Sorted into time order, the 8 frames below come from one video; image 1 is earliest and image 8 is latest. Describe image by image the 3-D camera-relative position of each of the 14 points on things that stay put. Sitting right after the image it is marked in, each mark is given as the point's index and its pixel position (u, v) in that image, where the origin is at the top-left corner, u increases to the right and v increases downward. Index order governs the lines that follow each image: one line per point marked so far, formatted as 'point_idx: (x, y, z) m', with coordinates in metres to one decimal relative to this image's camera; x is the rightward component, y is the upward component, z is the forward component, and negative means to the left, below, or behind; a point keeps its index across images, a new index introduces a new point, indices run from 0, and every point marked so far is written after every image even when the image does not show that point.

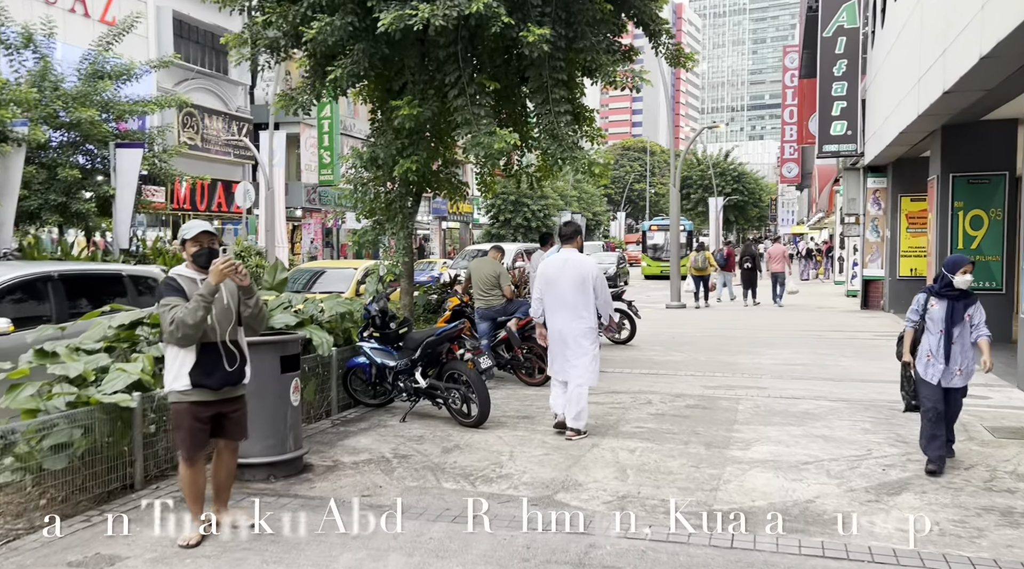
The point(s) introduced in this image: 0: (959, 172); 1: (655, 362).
0: (+7.2, +1.8, +13.7) m
1: (+1.9, -1.0, +11.3) m
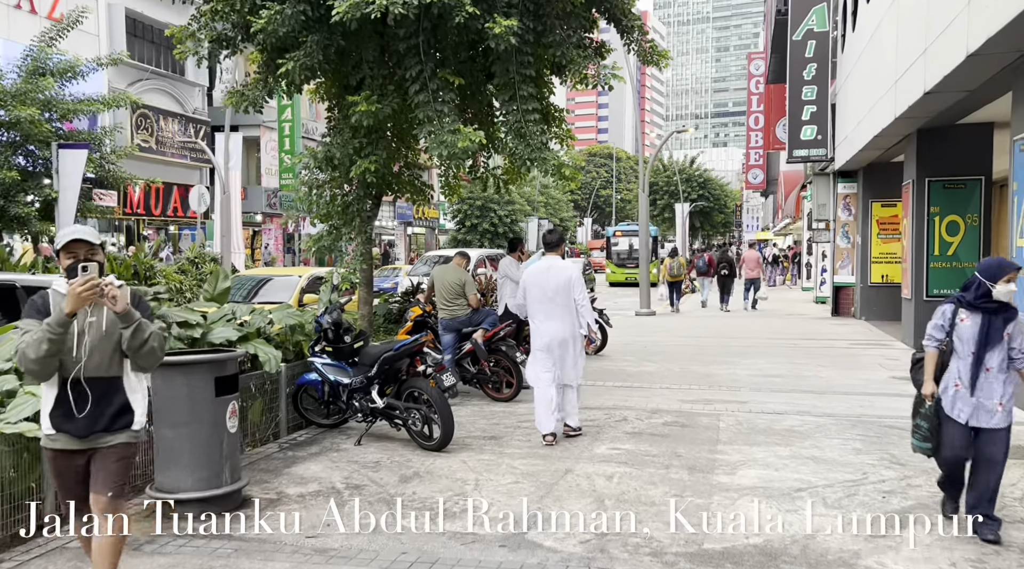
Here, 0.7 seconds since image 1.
0: (+6.7, +1.7, +13.5) m
1: (+1.5, -1.1, +10.8) m
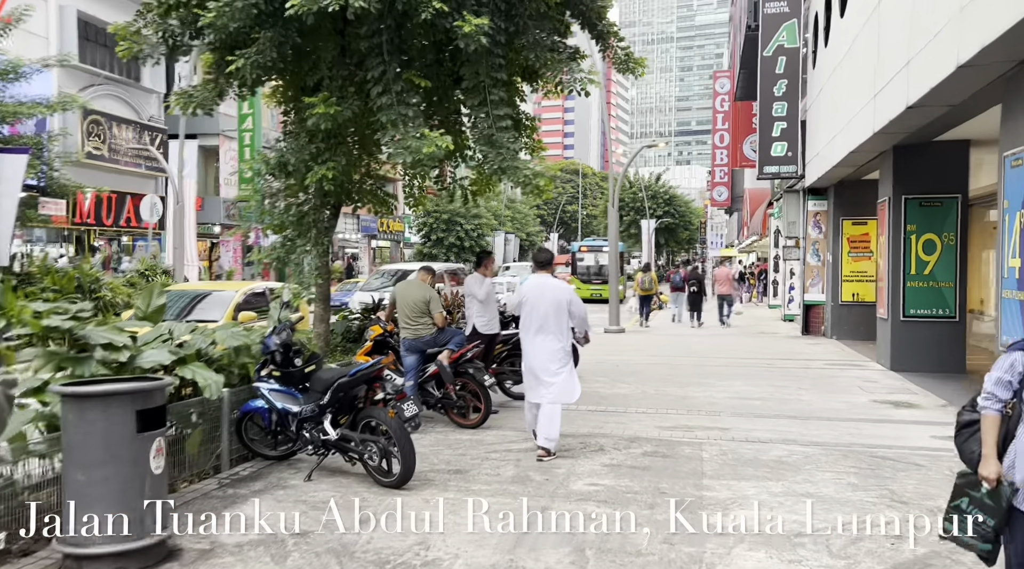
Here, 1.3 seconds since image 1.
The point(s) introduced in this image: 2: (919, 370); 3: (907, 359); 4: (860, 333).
0: (+6.2, +1.4, +13.2) m
1: (+1.1, -1.4, +10.3) m
2: (+6.3, -1.4, +13.2) m
3: (+6.2, -1.2, +13.2) m
4: (+7.8, -1.1, +19.0) m
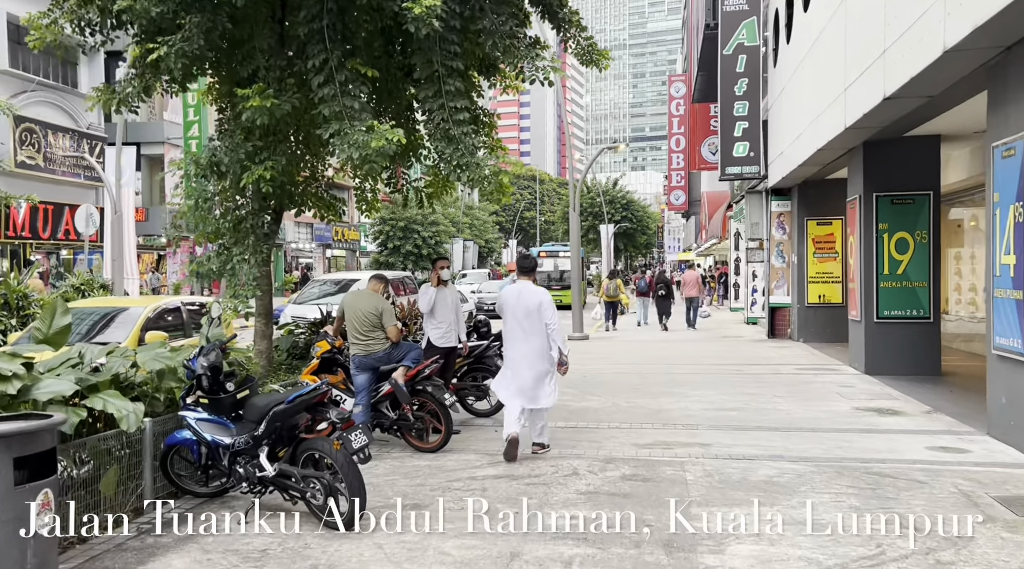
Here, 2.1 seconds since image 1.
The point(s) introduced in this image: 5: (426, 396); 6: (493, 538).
0: (+5.6, +1.4, +12.8) m
1: (+0.6, -1.4, +9.6) m
2: (+5.8, -1.4, +12.8) m
3: (+5.6, -1.2, +12.8) m
4: (+6.9, -1.1, +18.7) m
5: (-0.7, -1.0, +7.3) m
6: (-0.1, -1.5, +5.0) m
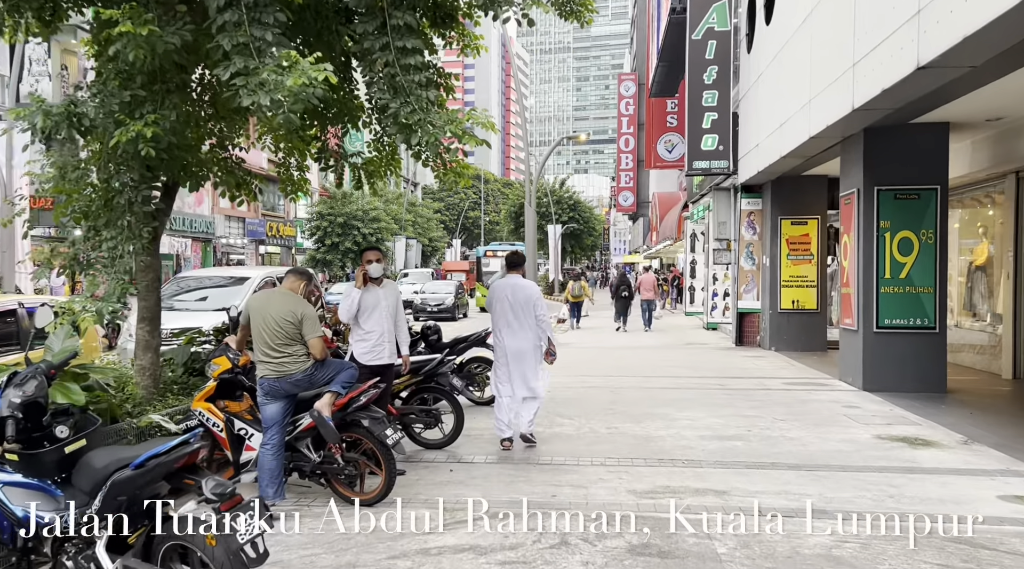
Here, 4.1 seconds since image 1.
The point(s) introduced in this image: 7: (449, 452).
0: (+5.0, +1.3, +11.3) m
1: (+0.2, -1.4, +7.8) m
2: (+5.1, -1.4, +11.4) m
3: (+5.0, -1.3, +11.4) m
4: (+5.9, -1.2, +17.3) m
5: (-1.0, -1.0, +5.5) m
6: (-0.2, -1.5, +3.2) m
7: (-0.6, -1.5, +7.4) m
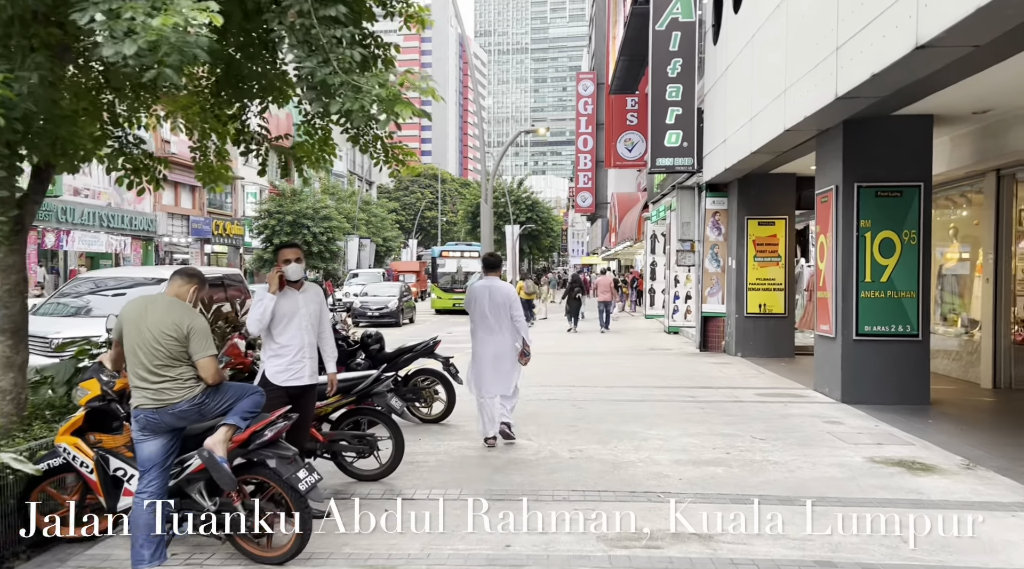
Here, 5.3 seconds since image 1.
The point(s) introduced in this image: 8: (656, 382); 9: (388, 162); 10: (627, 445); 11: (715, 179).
0: (+4.4, +1.3, +10.5) m
1: (-0.2, -1.5, +6.8) m
2: (+4.5, -1.5, +10.6) m
3: (+4.4, -1.3, +10.6) m
4: (+5.0, -1.3, +16.6) m
5: (-1.3, -1.0, +4.4) m
6: (-0.4, -1.5, +2.1) m
7: (-0.9, -1.5, +6.3) m
8: (+2.2, -1.5, +12.6) m
9: (-1.2, +1.2, +8.3) m
10: (+1.0, -1.5, +7.7) m
11: (+4.0, +2.1, +16.8) m
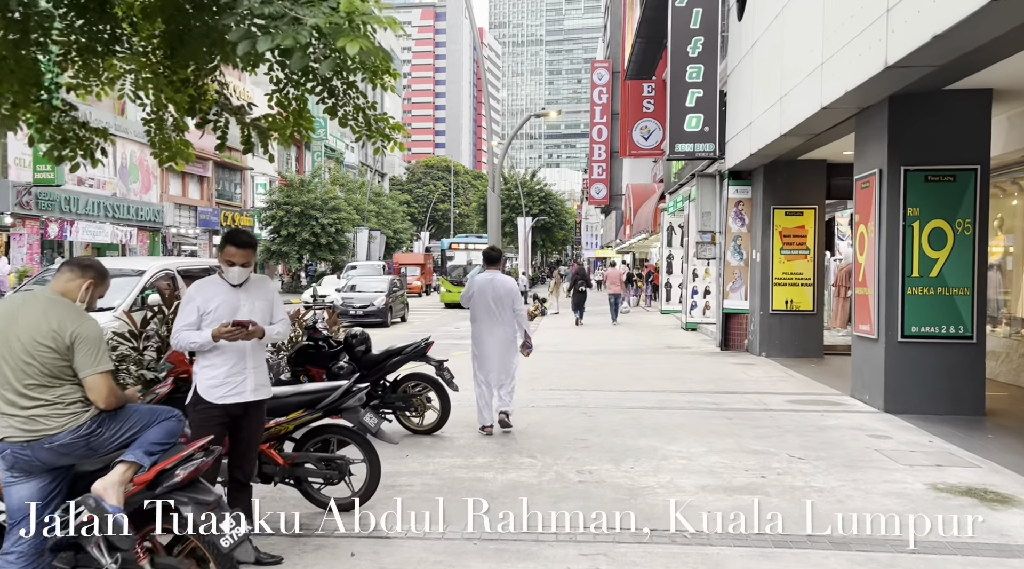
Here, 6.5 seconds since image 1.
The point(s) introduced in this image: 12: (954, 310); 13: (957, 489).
0: (+4.4, +1.3, +9.4) m
1: (-0.2, -1.4, +5.7) m
2: (+4.6, -1.4, +9.4) m
3: (+4.4, -1.3, +9.5) m
4: (+5.2, -1.2, +15.4) m
5: (-1.3, -1.0, +3.4) m
6: (-0.5, -1.5, +1.1) m
7: (-1.0, -1.4, +5.3) m
8: (+2.2, -1.4, +11.6) m
9: (-1.2, +1.3, +7.3) m
10: (+1.0, -1.4, +6.7) m
11: (+4.2, +2.2, +15.7) m
12: (+4.8, -0.3, +9.3) m
13: (+3.2, -1.5, +6.0) m
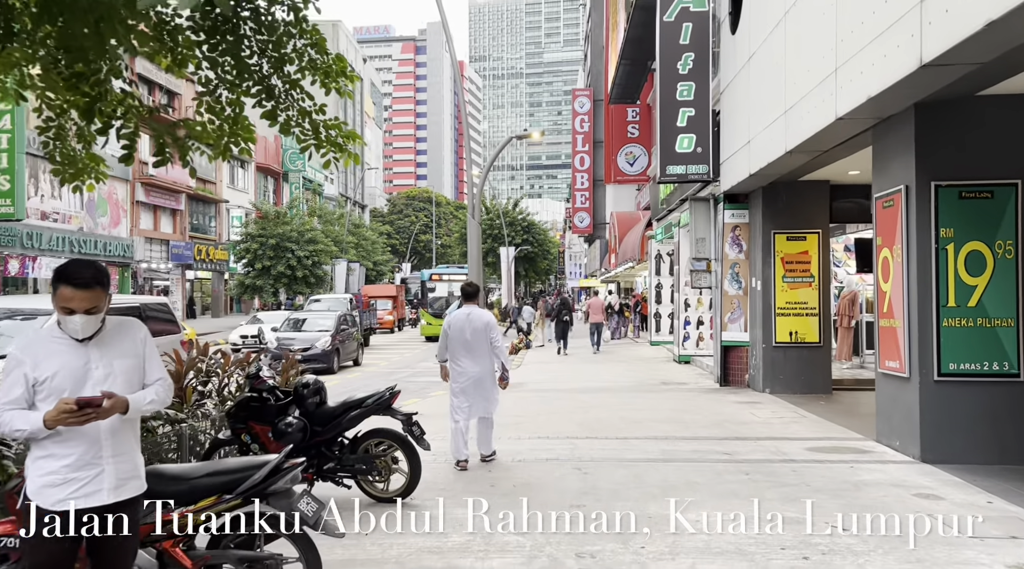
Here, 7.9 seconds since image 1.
0: (+4.2, +1.0, +8.3) m
1: (-0.3, -1.6, +4.5) m
2: (+4.4, -1.7, +8.3) m
3: (+4.2, -1.6, +8.3) m
4: (+4.9, -1.7, +14.3) m
5: (-1.4, -1.1, +2.1) m
6: (-0.5, -1.6, -0.2) m
7: (-1.1, -1.7, +4.0) m
8: (+2.0, -1.8, +10.3) m
9: (-1.4, +1.0, +6.1) m
10: (+0.9, -1.7, +5.4) m
11: (+3.9, +1.7, +14.6) m
12: (+4.7, -0.6, +8.2) m
13: (+3.1, -1.7, +4.8) m
